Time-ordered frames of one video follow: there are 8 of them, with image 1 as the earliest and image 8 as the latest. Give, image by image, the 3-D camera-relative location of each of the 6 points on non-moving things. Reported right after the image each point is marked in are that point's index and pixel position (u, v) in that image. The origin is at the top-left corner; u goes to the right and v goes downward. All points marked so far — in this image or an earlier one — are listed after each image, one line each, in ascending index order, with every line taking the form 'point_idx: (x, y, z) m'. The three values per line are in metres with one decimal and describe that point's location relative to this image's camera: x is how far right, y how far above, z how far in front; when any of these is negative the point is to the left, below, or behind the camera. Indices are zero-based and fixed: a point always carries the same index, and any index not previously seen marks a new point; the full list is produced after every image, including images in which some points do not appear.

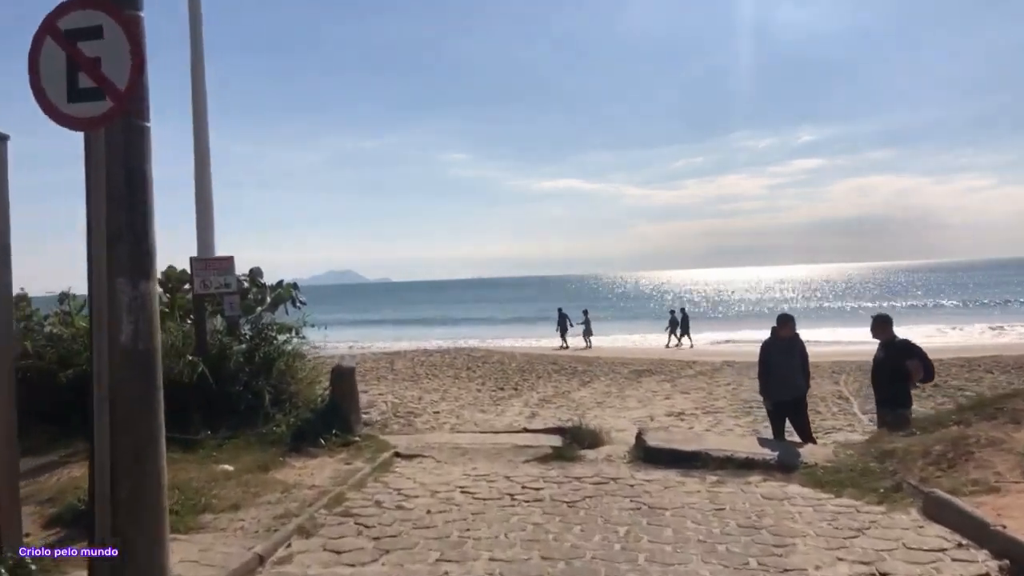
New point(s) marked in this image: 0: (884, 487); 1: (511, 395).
0: (+2.5, -1.3, +4.8) m
1: (0.0, -1.9, +12.6) m
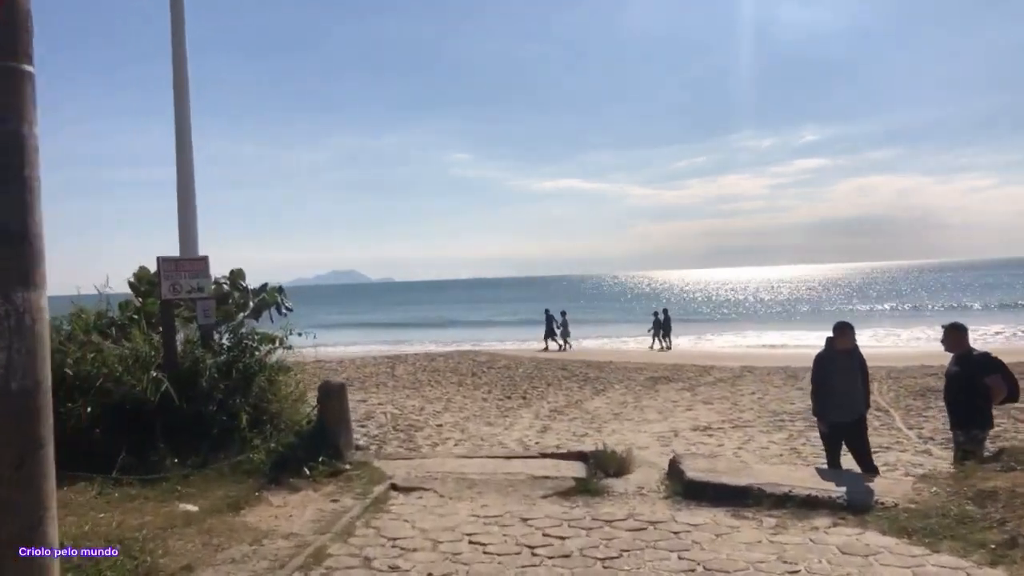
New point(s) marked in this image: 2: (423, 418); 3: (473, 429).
0: (+2.6, -1.4, +3.9) m
1: (+0.1, -1.9, +11.7) m
2: (-1.3, -1.9, +10.6) m
3: (-0.5, -2.0, +9.9) m
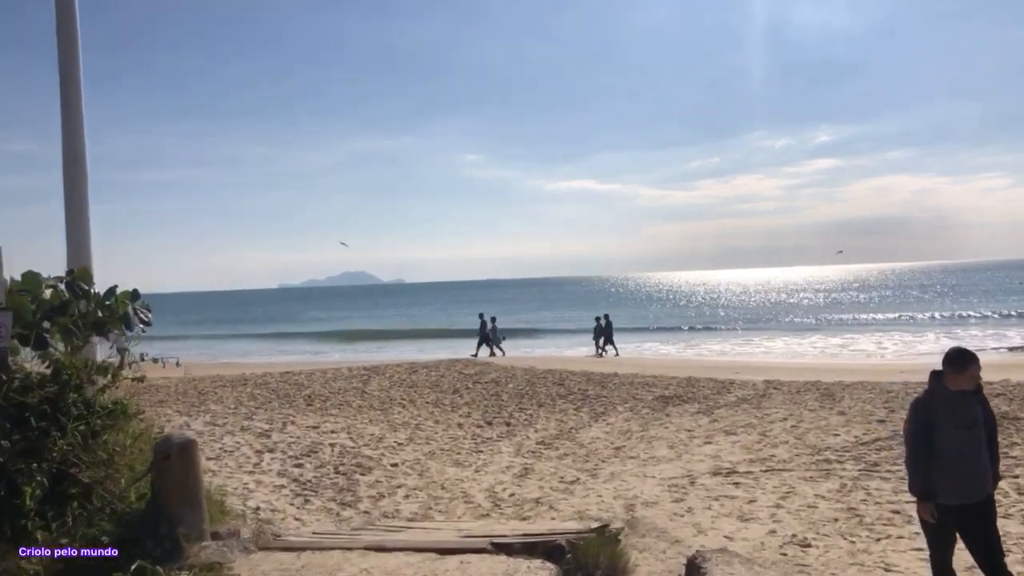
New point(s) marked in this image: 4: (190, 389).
0: (+2.2, -1.4, +1.8) m
1: (-0.1, -2.0, +9.6) m
2: (-1.6, -2.0, +8.5) m
3: (-0.9, -2.0, +7.9) m
4: (-6.0, -1.9, +13.4) m
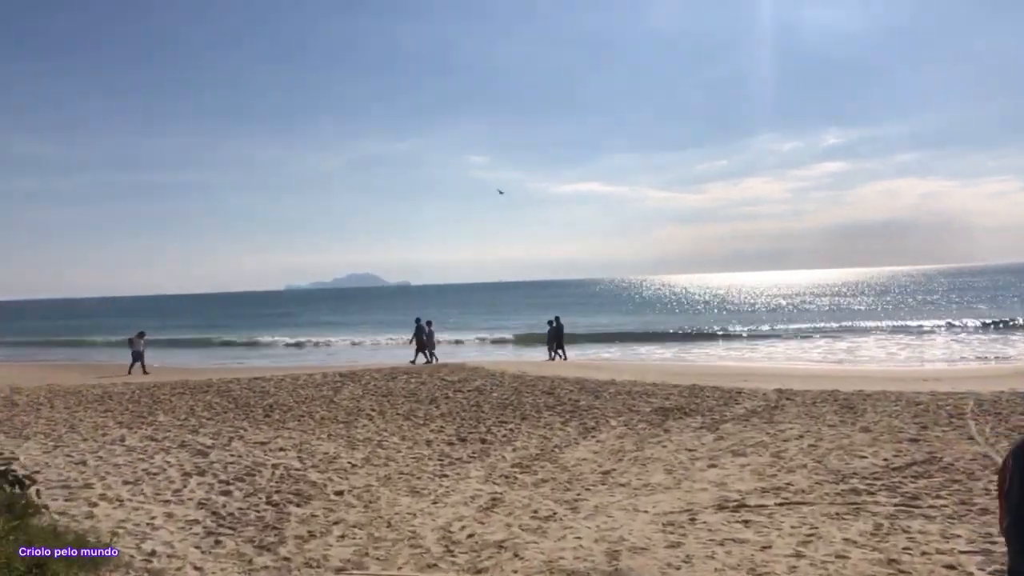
0: (+1.8, -1.4, +0.5) m
1: (-0.4, -2.0, +8.4) m
2: (-1.9, -1.9, +7.3) m
3: (-1.2, -2.0, +6.6) m
4: (-6.3, -1.9, +12.2) m
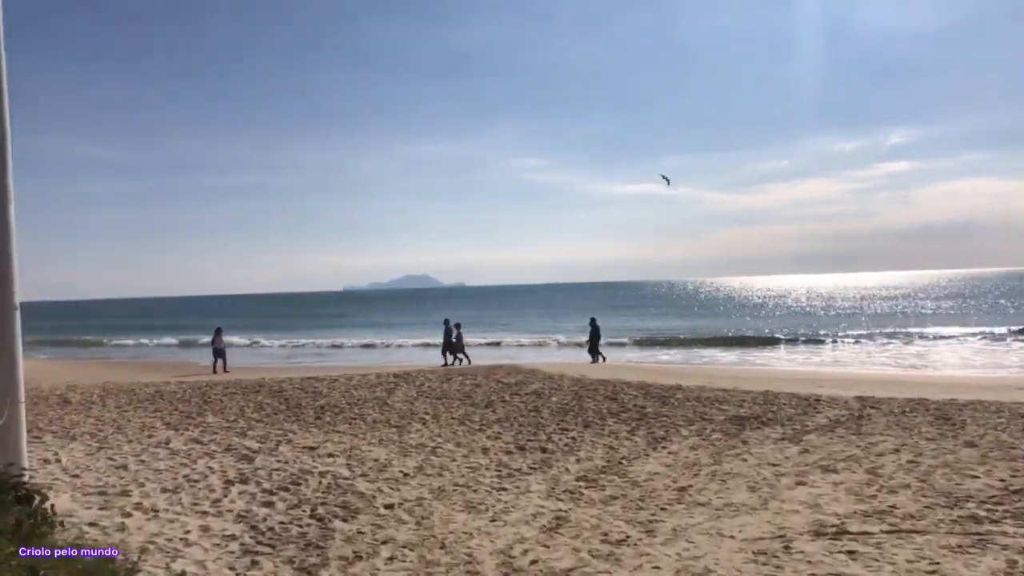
0: (+1.9, -1.3, -0.3) m
1: (+0.3, -1.9, +7.7) m
2: (-1.3, -1.9, +6.7) m
3: (-0.6, -1.9, +6.0) m
4: (-5.3, -1.8, +12.0) m
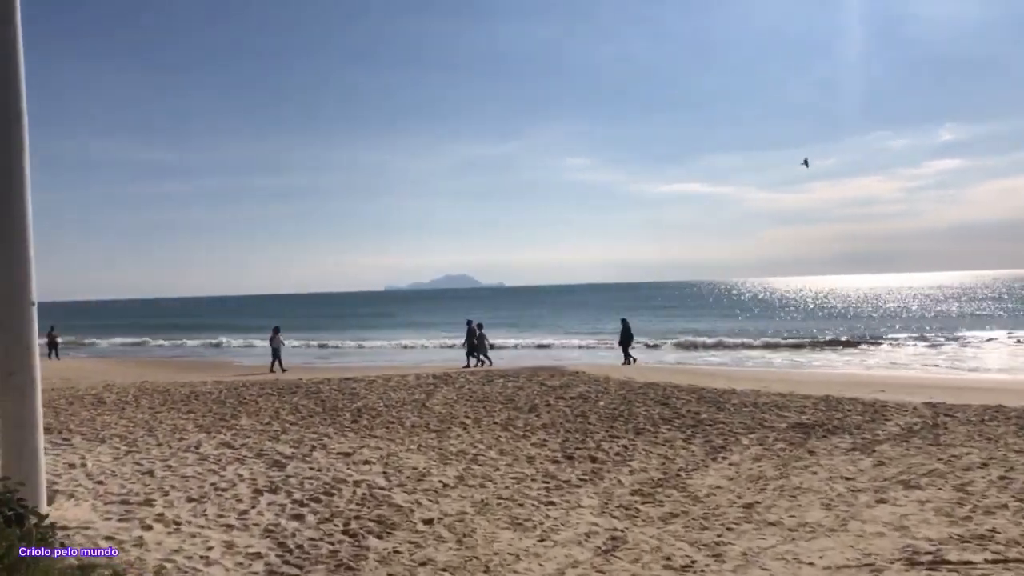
0: (+2.0, -1.3, -1.0) m
1: (+0.7, -1.9, +7.1) m
2: (-0.9, -1.9, +6.2) m
3: (-0.2, -1.9, +5.4) m
4: (-4.6, -1.8, +11.7) m
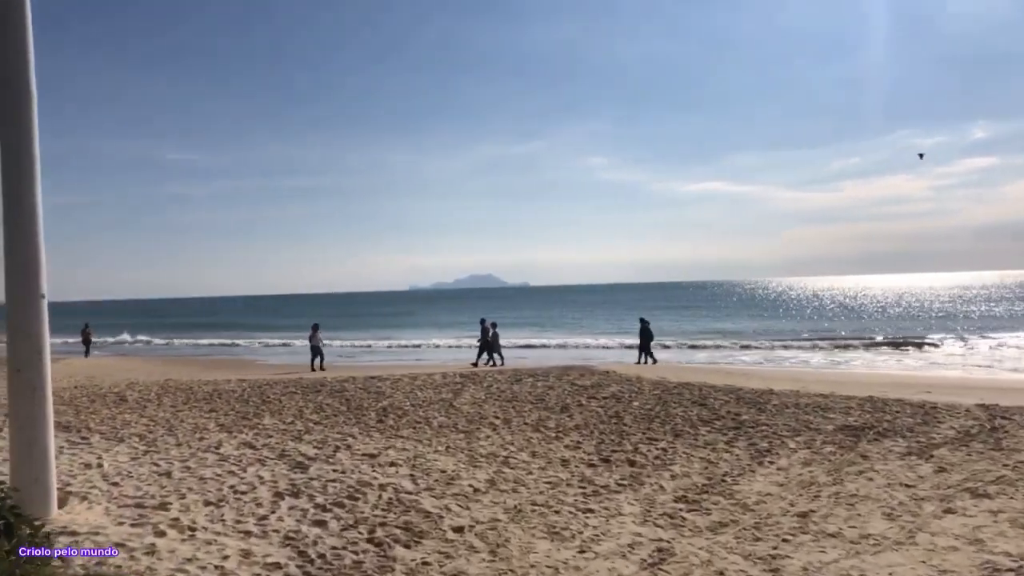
0: (+2.0, -1.2, -1.5) m
1: (+1.0, -1.8, +6.7) m
2: (-0.6, -1.8, +5.8) m
3: (0.0, -1.8, +5.0) m
4: (-4.1, -1.7, +11.4) m
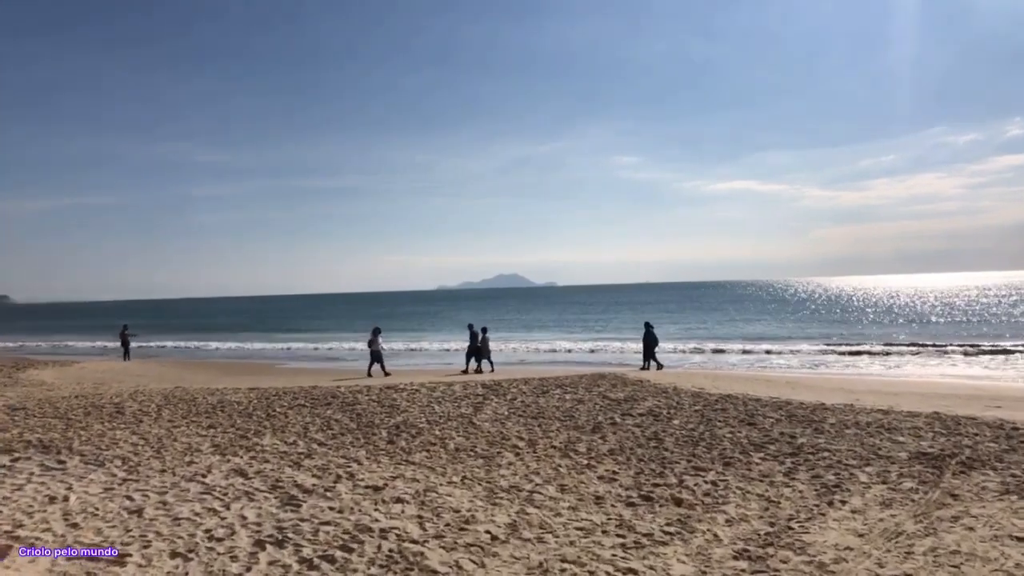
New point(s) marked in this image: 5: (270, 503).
0: (+1.9, -1.3, -2.6) m
1: (+1.2, -1.9, +5.6) m
2: (-0.4, -1.9, +4.8) m
3: (+0.2, -1.9, +4.0) m
4: (-3.7, -1.8, +10.6) m
5: (-2.1, -1.8, +6.1) m
